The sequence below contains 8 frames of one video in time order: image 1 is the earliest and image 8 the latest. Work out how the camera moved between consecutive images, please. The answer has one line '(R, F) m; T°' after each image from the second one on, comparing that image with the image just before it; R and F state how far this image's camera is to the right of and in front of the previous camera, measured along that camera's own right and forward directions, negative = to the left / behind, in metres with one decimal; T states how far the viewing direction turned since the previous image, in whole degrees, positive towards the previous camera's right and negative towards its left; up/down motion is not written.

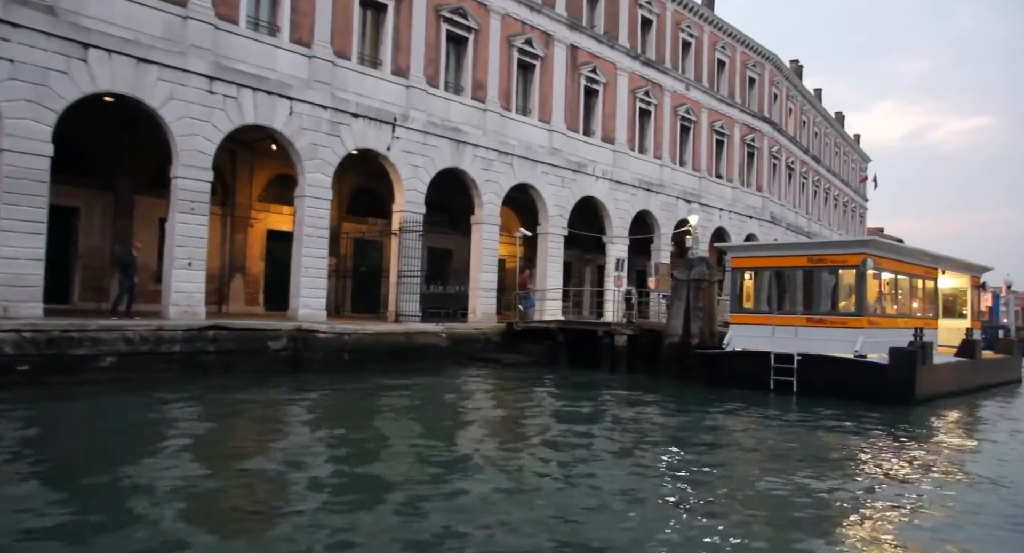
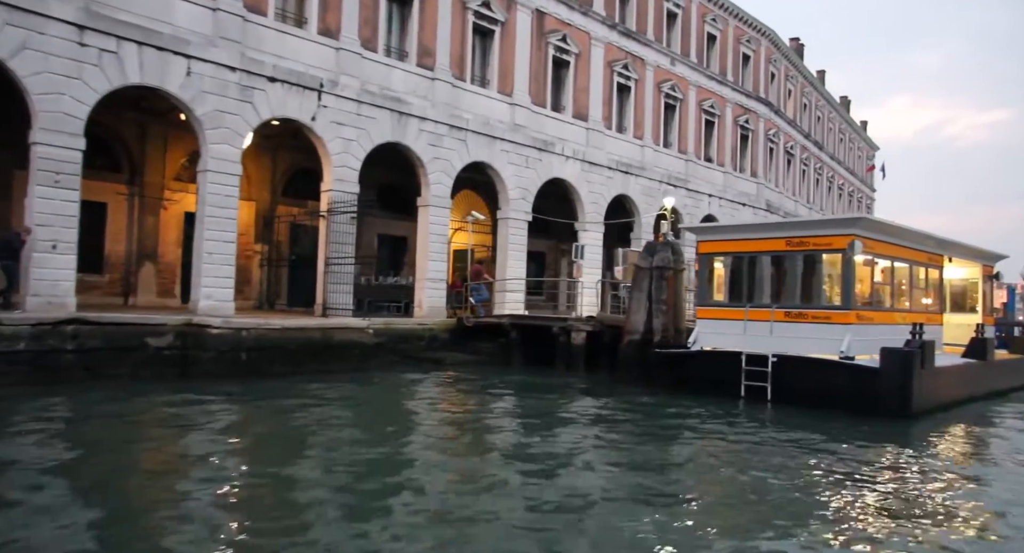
(+1.5, +2.3) m; -1°
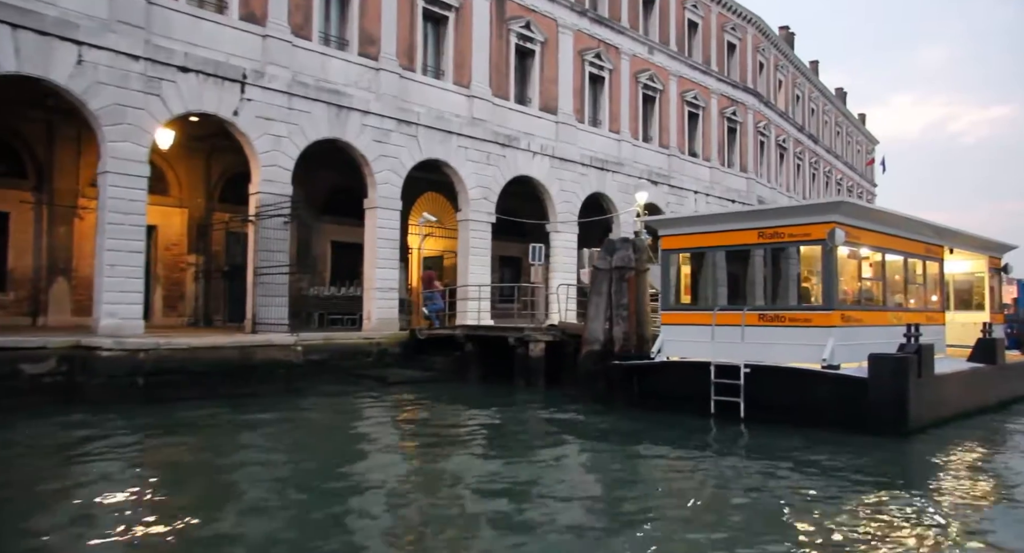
(+1.1, +1.7) m; -1°
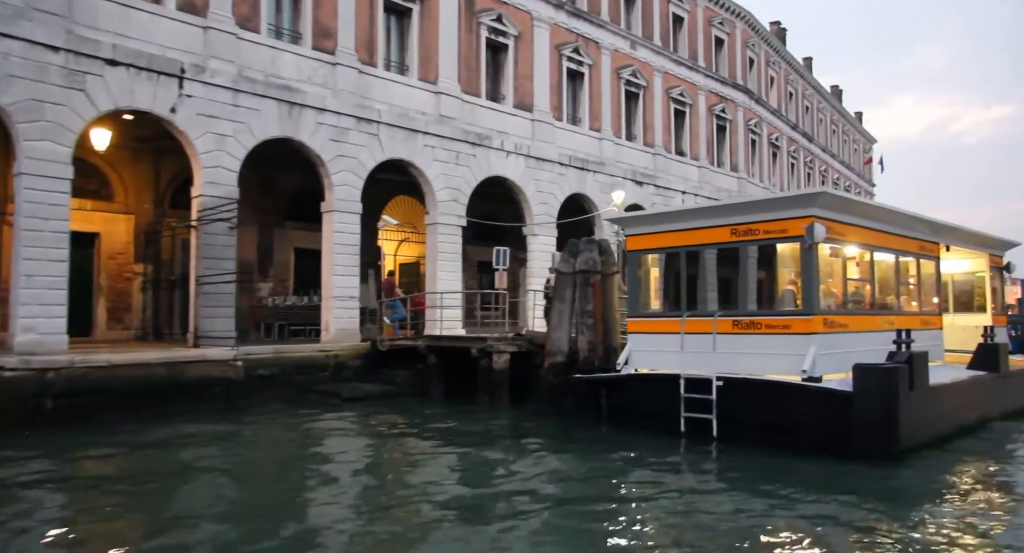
(+0.8, +1.1) m; 0°
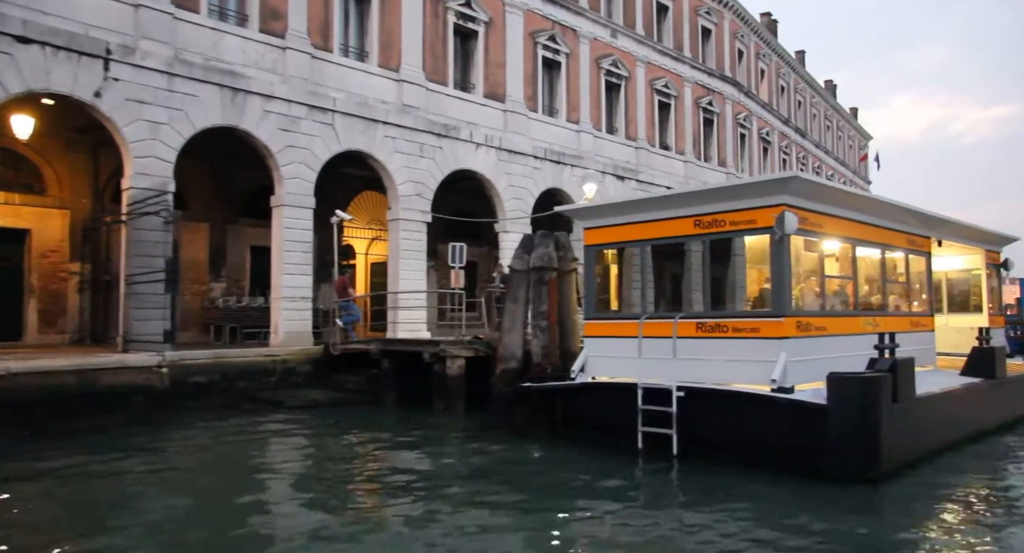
(+0.8, +1.1) m; 0°
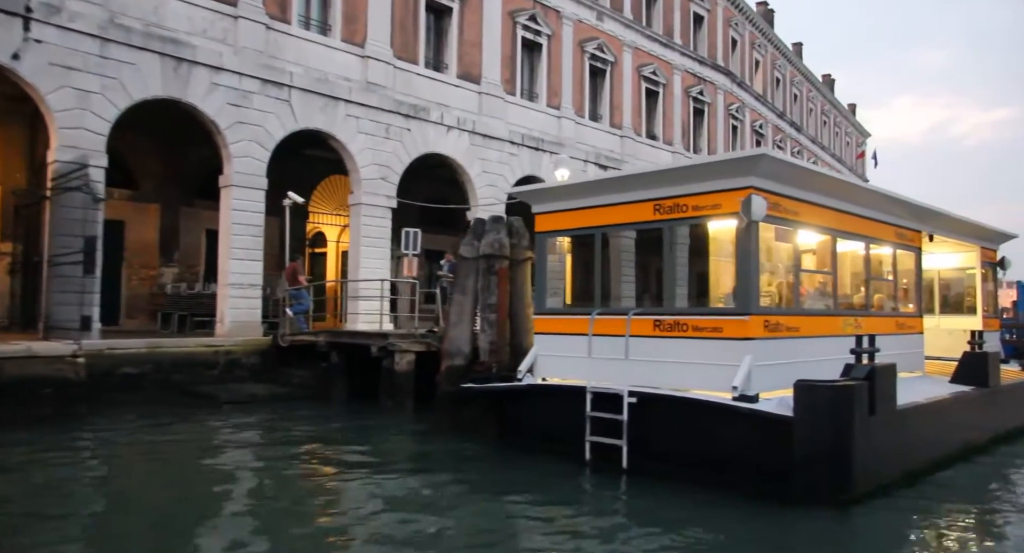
(+0.7, +1.0) m; 0°
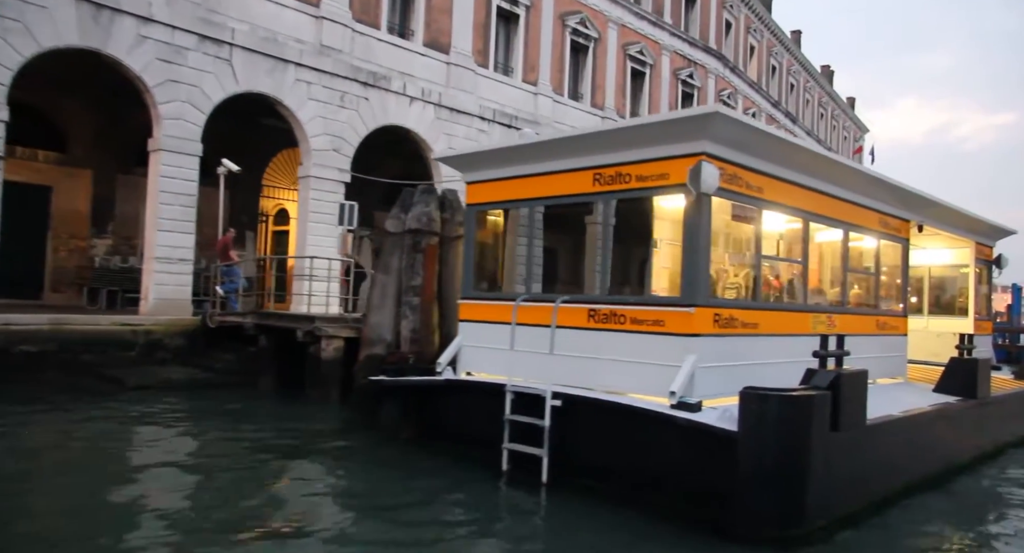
(+0.8, +1.2) m; 0°
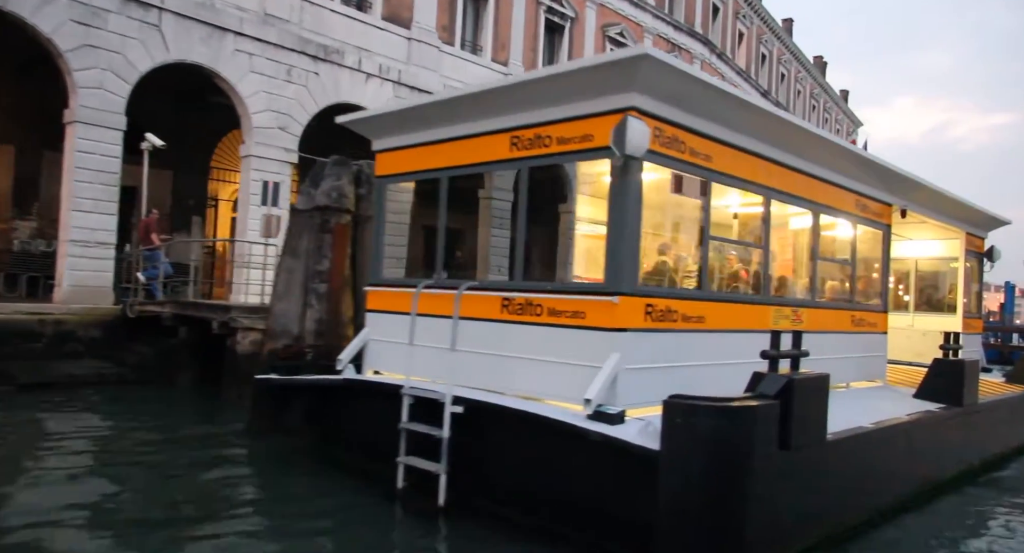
(+0.7, +1.1) m; 0°
